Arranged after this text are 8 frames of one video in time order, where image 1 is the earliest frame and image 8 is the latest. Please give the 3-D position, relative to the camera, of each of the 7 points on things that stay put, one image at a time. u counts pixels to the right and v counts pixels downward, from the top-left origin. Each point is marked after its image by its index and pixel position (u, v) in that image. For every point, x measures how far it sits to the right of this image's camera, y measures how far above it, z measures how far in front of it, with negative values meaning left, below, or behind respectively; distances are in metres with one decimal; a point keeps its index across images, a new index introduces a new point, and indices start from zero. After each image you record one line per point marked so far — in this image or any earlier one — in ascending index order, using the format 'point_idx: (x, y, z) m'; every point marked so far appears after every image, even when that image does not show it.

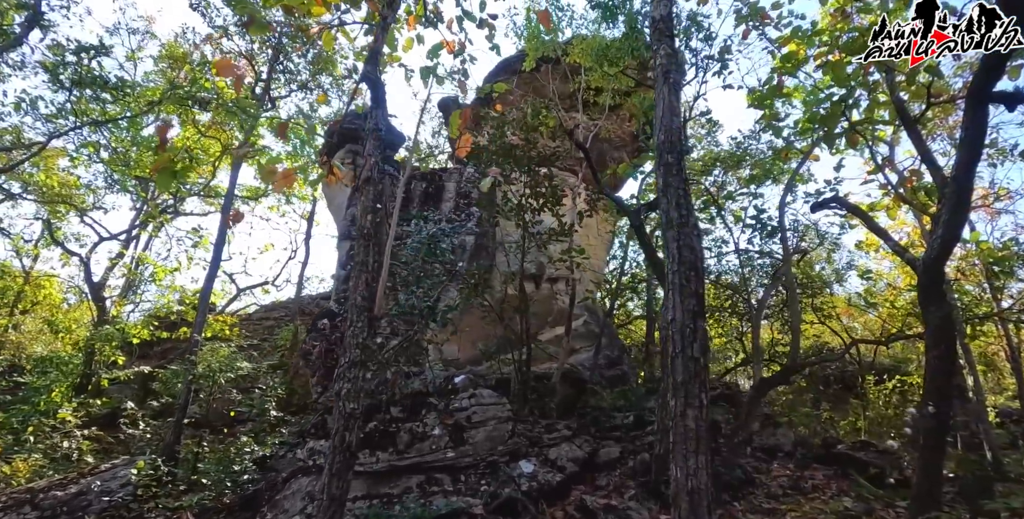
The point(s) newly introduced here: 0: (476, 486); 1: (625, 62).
0: (-0.5, -2.3, +6.3) m
1: (+1.6, +2.8, +8.8) m
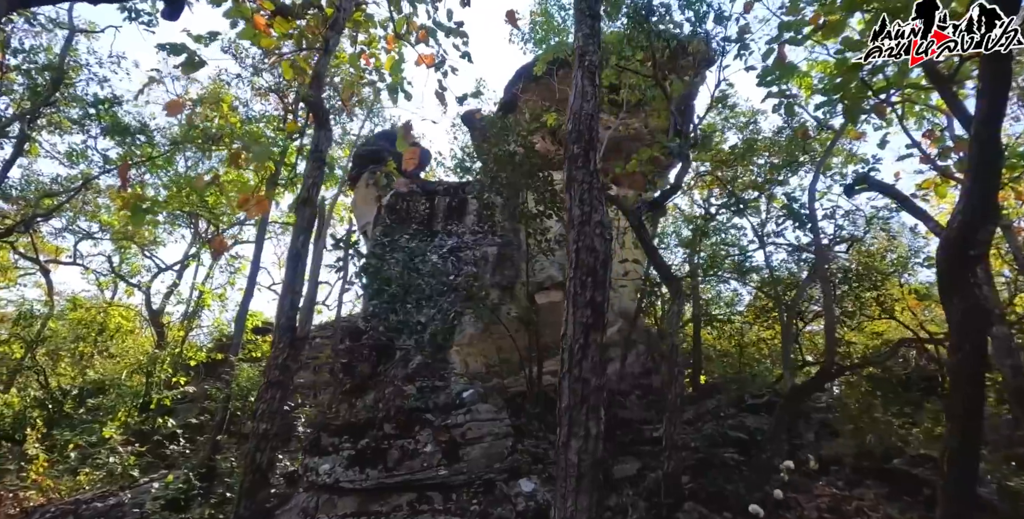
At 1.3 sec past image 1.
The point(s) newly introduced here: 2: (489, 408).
0: (-0.5, -2.4, +6.1) m
1: (+1.7, +2.8, +8.4) m
2: (-0.6, -1.8, +7.5) m
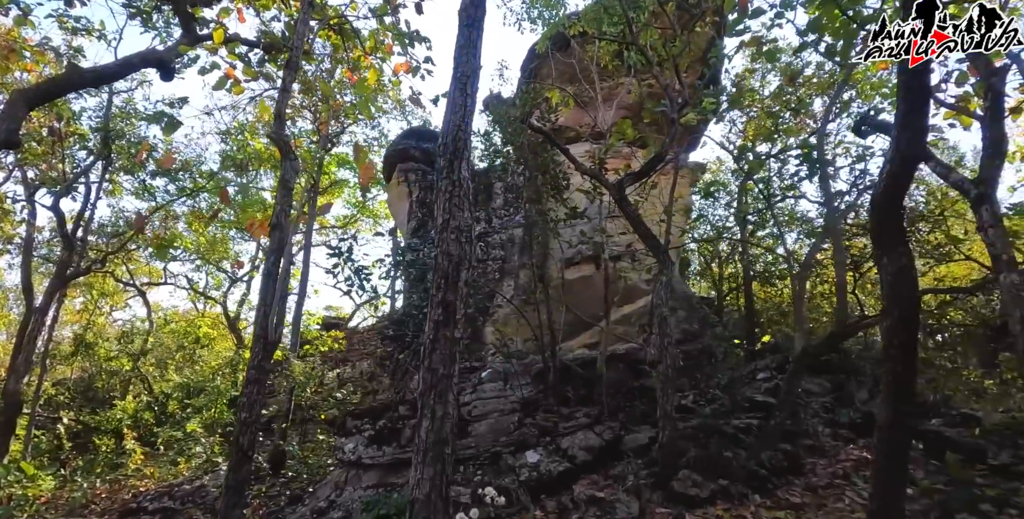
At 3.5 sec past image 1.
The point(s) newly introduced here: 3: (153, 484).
0: (-0.5, -2.3, +6.7) m
1: (+1.6, +3.2, +8.2) m
2: (-0.3, -1.6, +8.0) m
3: (-5.3, -3.3, +9.1) m
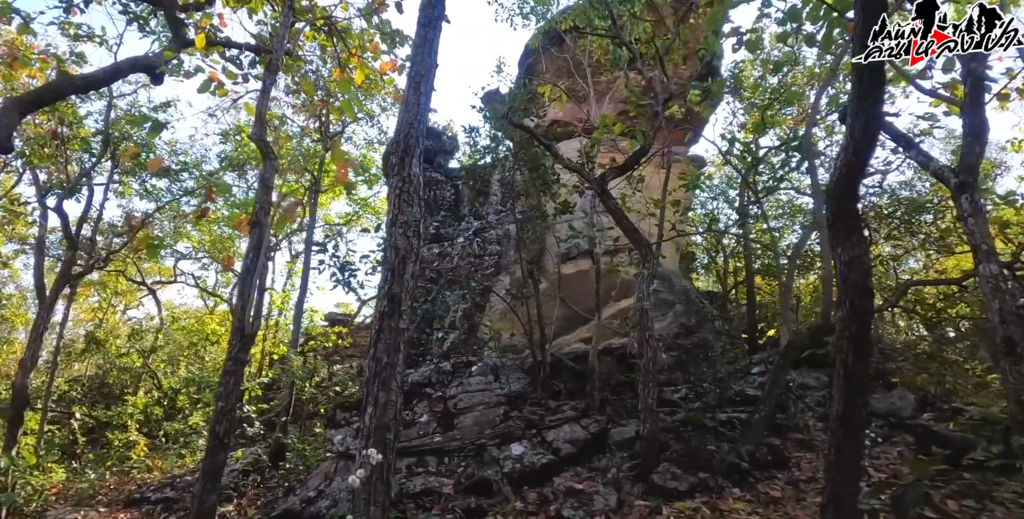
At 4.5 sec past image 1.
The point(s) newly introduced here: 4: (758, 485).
0: (-0.6, -2.3, +6.8) m
1: (+1.5, +3.2, +8.2) m
2: (-0.5, -1.6, +8.1) m
3: (-5.4, -3.3, +9.4) m
4: (+2.3, -2.2, +6.0) m
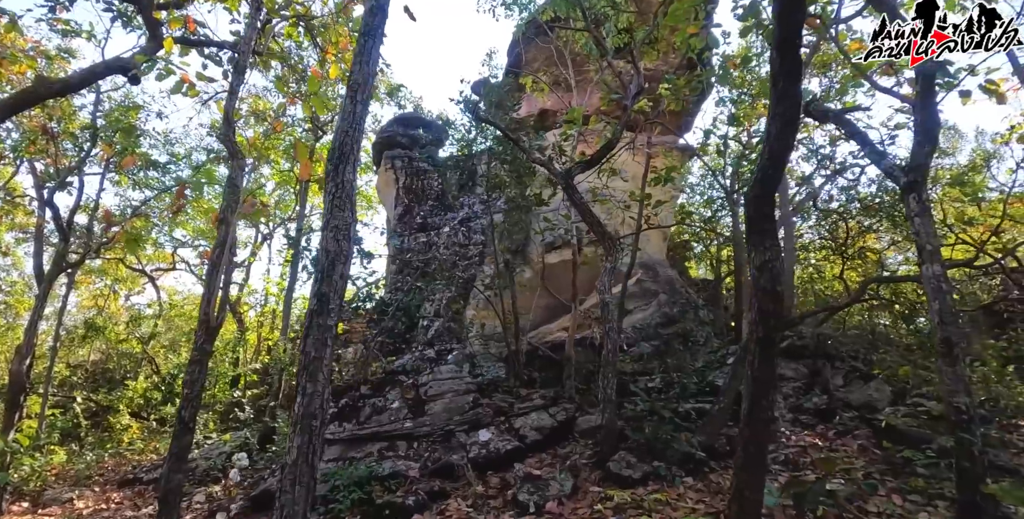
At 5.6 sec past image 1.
0: (-1.0, -2.2, +7.0) m
1: (+1.2, +3.4, +8.3) m
2: (-0.8, -1.4, +8.4) m
3: (-5.6, -3.1, +9.8) m
4: (+1.9, -2.1, +6.1) m
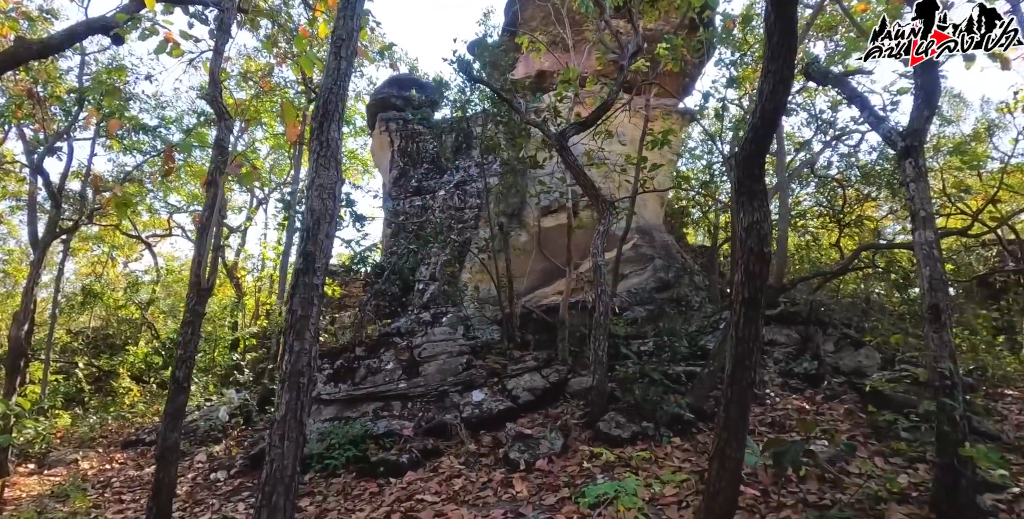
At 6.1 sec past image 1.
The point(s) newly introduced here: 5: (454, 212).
0: (-1.1, -1.7, +7.1) m
1: (+1.1, +3.8, +8.1) m
2: (-0.8, -1.0, +8.4) m
3: (-5.7, -2.5, +10.0) m
4: (+1.8, -1.7, +6.2) m
5: (-0.9, +0.8, +10.2) m
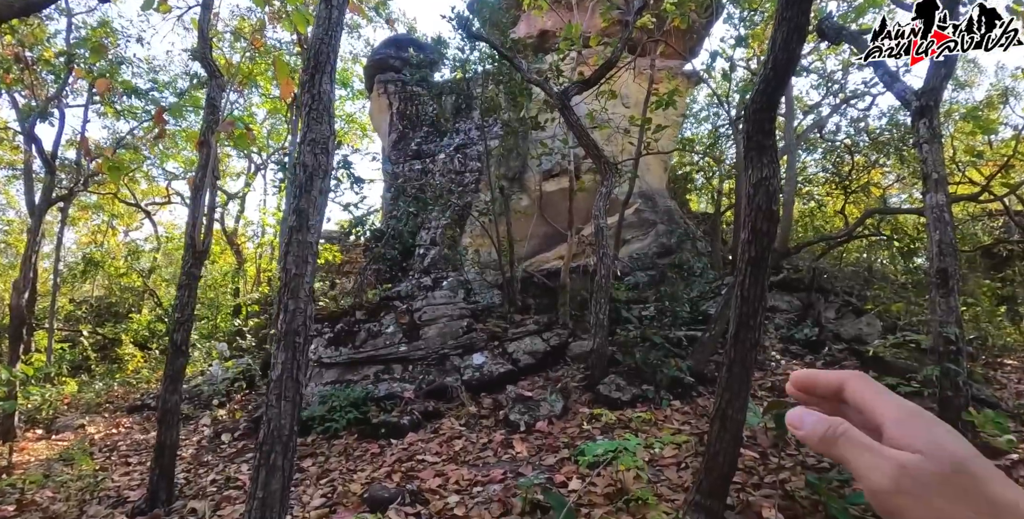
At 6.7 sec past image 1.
0: (-1.1, -1.3, +7.1) m
1: (+1.1, +4.3, +7.8) m
2: (-0.8, -0.5, +8.4) m
3: (-5.7, -1.9, +10.1) m
4: (+1.8, -1.4, +6.2) m
5: (-0.9, +1.3, +10.1) m
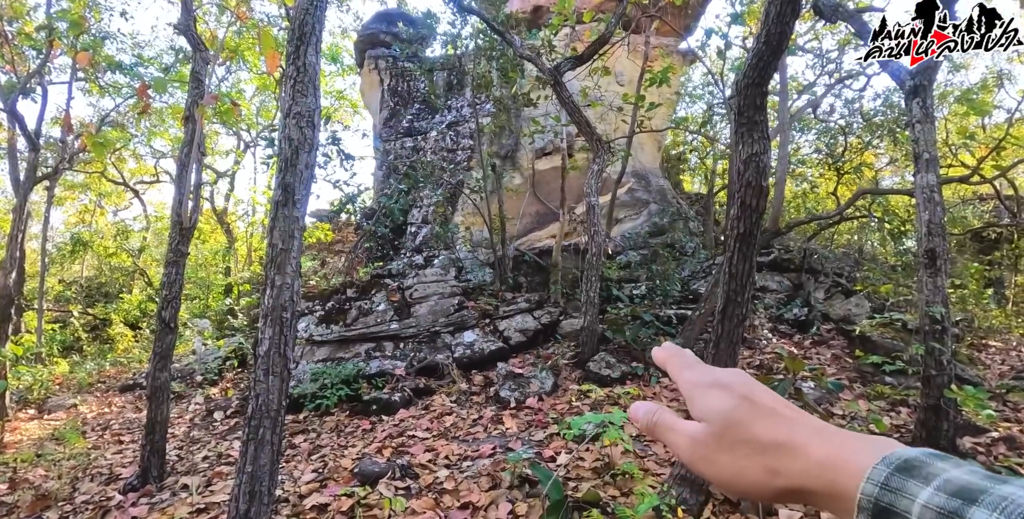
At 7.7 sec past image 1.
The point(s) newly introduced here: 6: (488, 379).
0: (-1.2, -1.1, +7.2) m
1: (+1.0, +4.6, +7.6) m
2: (-0.9, -0.2, +8.4) m
3: (-5.8, -1.6, +10.0) m
4: (+1.7, -1.1, +6.3) m
5: (-1.0, +1.7, +10.0) m
6: (-0.2, -1.3, +6.6) m
